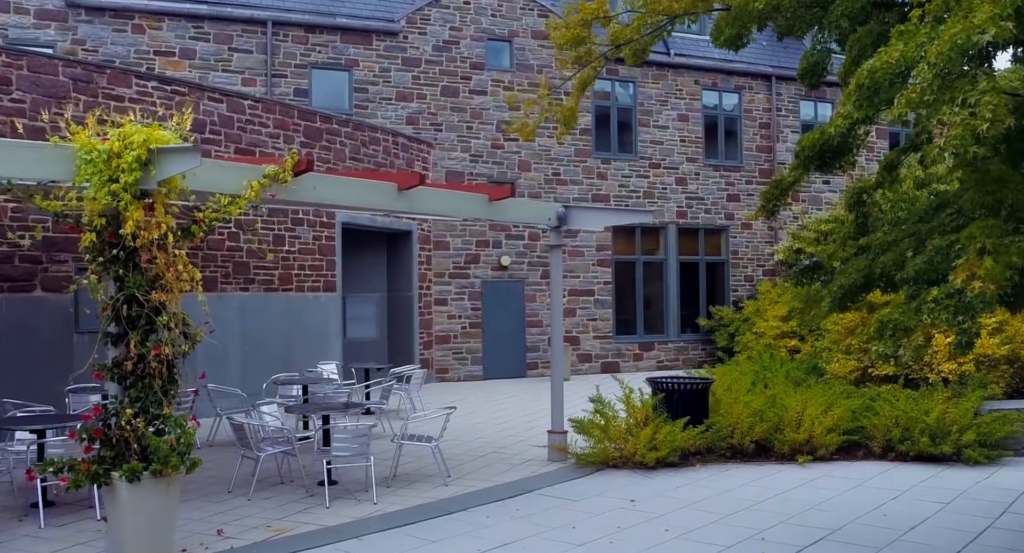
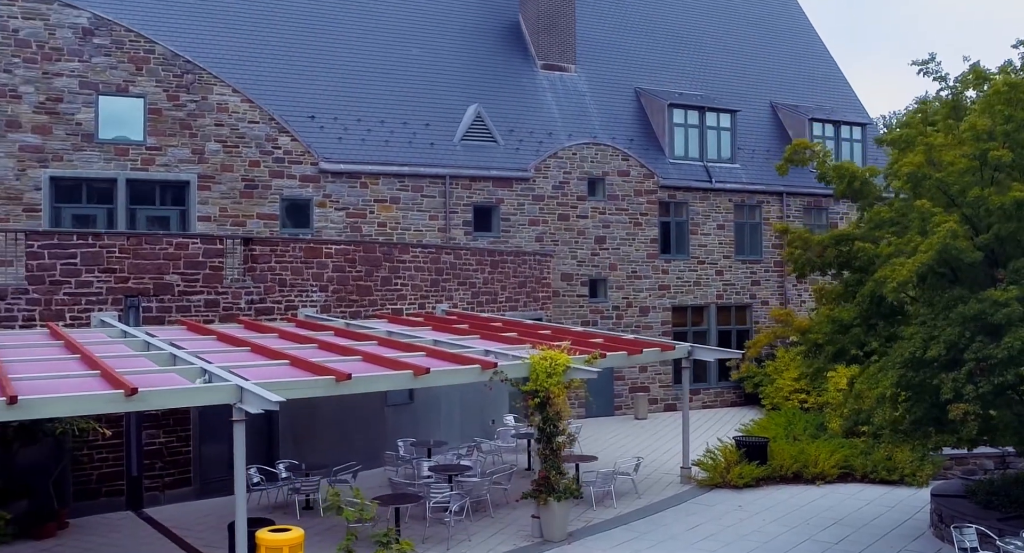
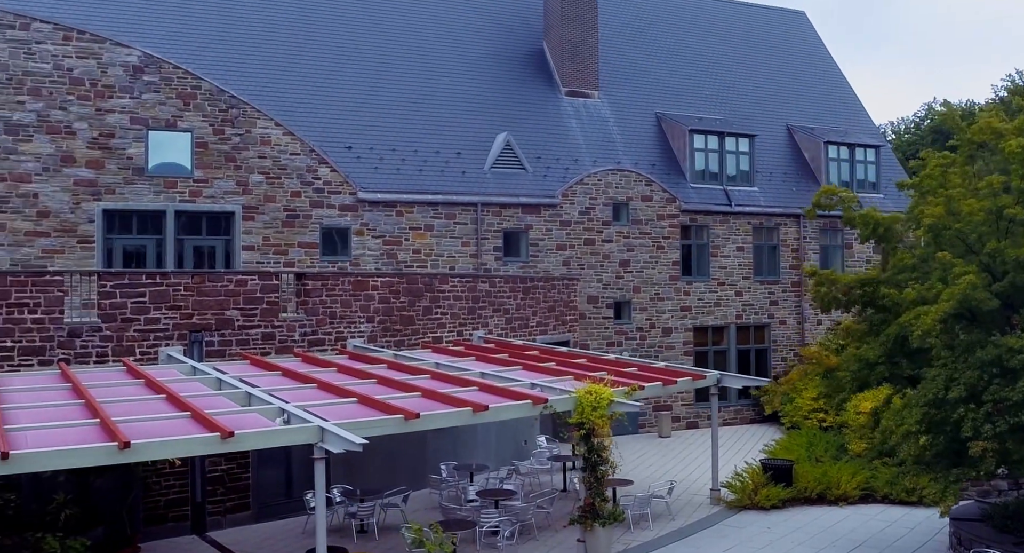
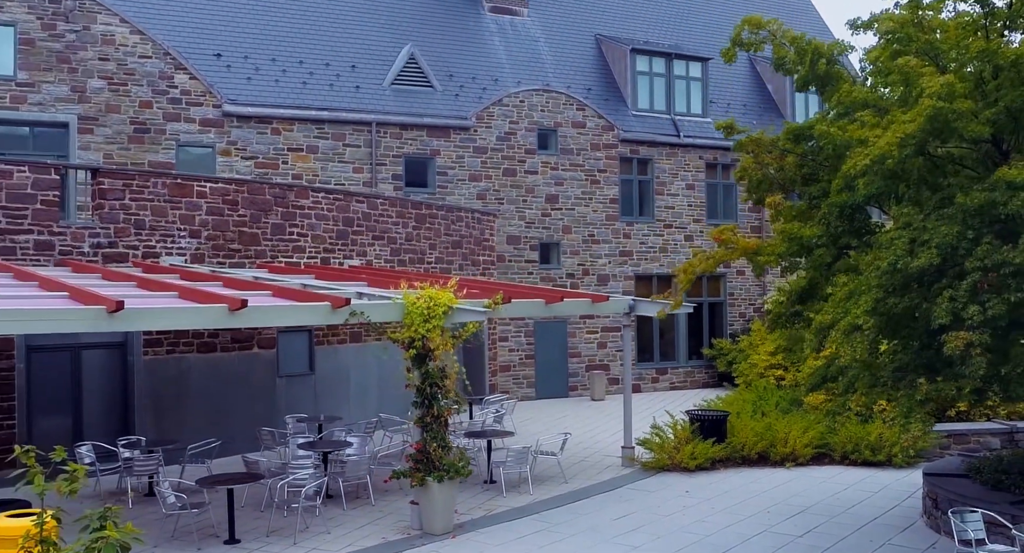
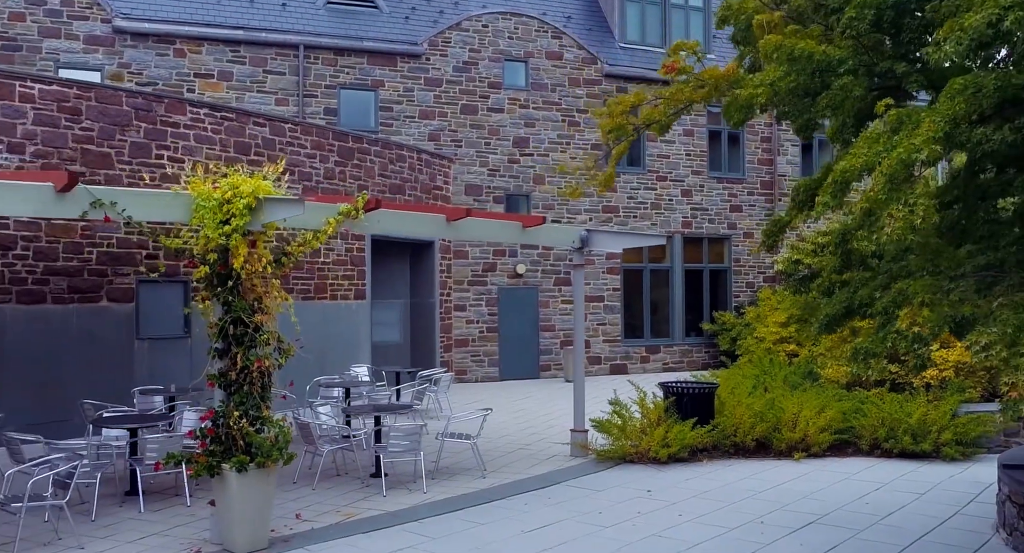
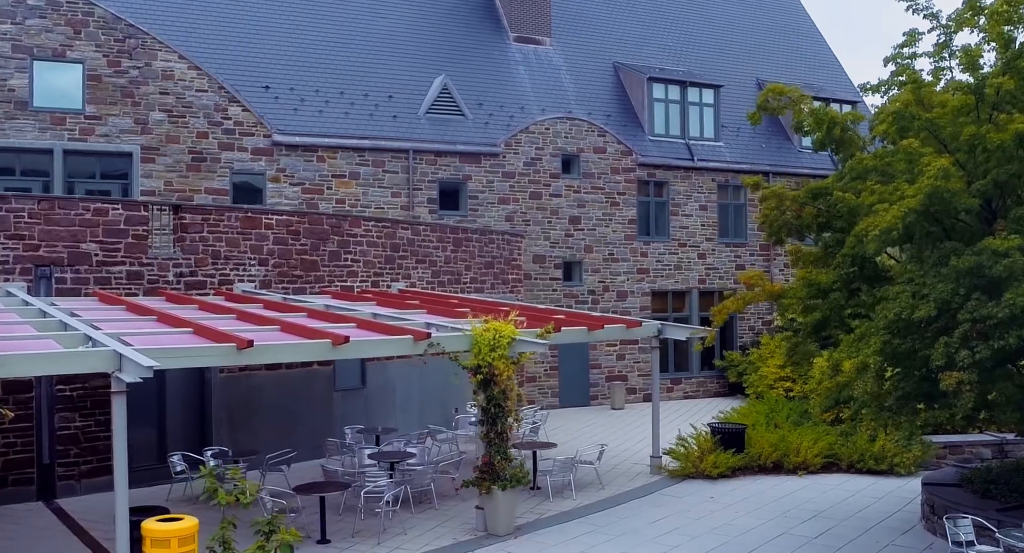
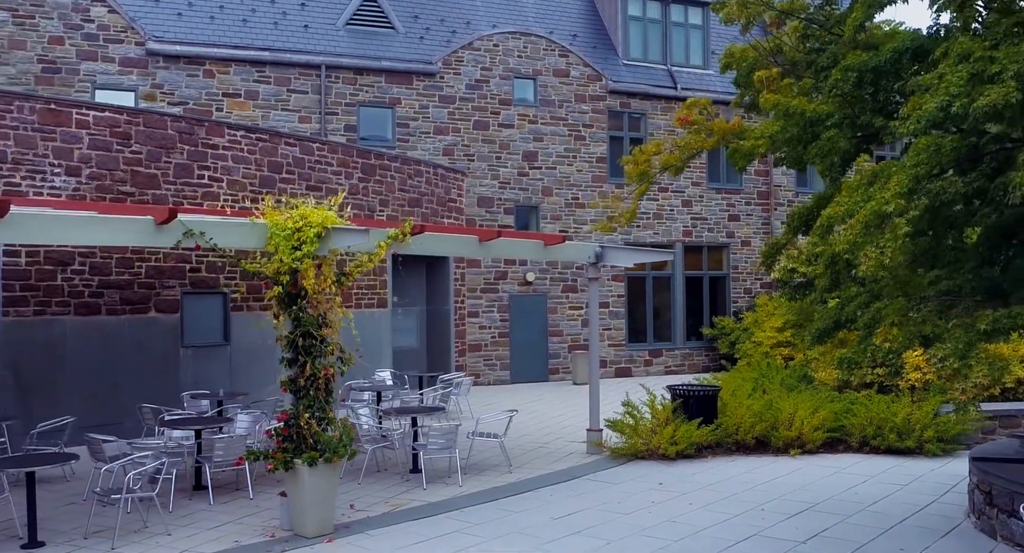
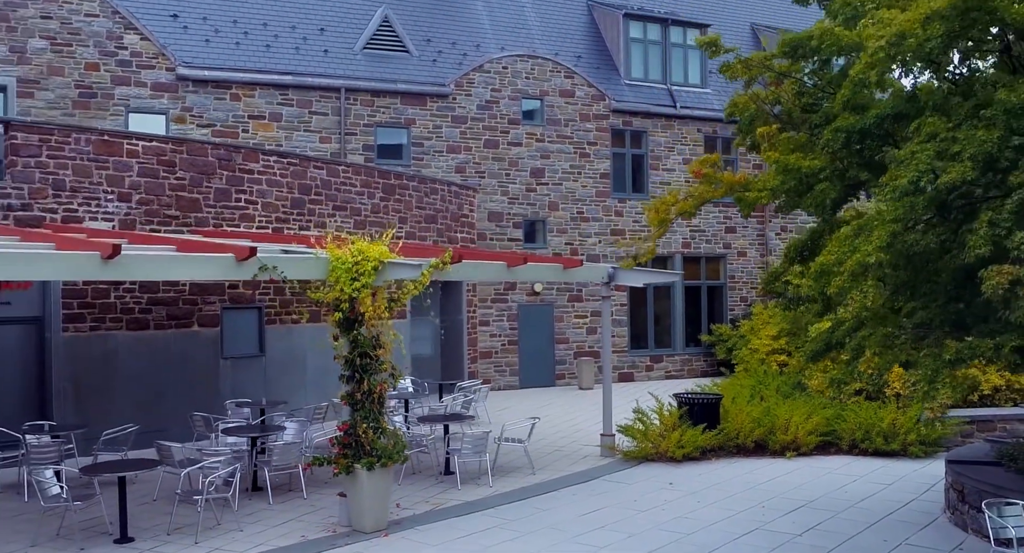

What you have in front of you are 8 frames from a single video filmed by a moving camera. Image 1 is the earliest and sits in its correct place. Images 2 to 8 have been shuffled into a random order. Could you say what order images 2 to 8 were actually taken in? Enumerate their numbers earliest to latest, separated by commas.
5, 7, 8, 4, 6, 2, 3
